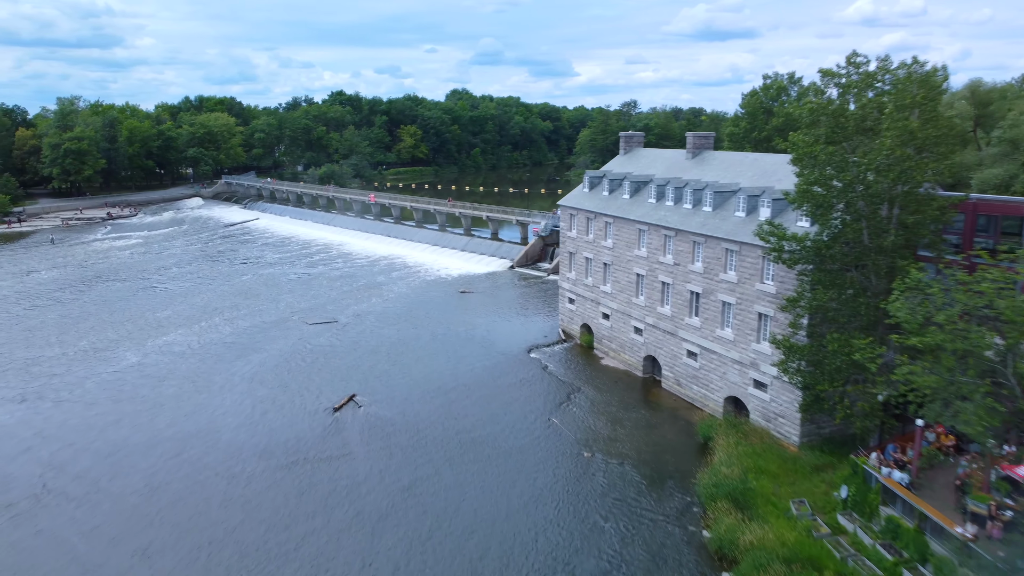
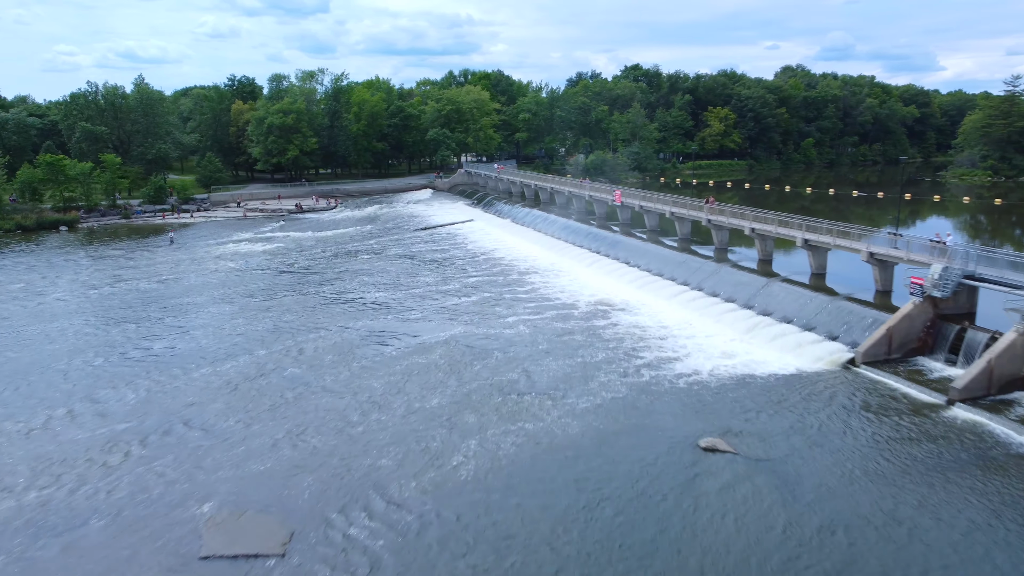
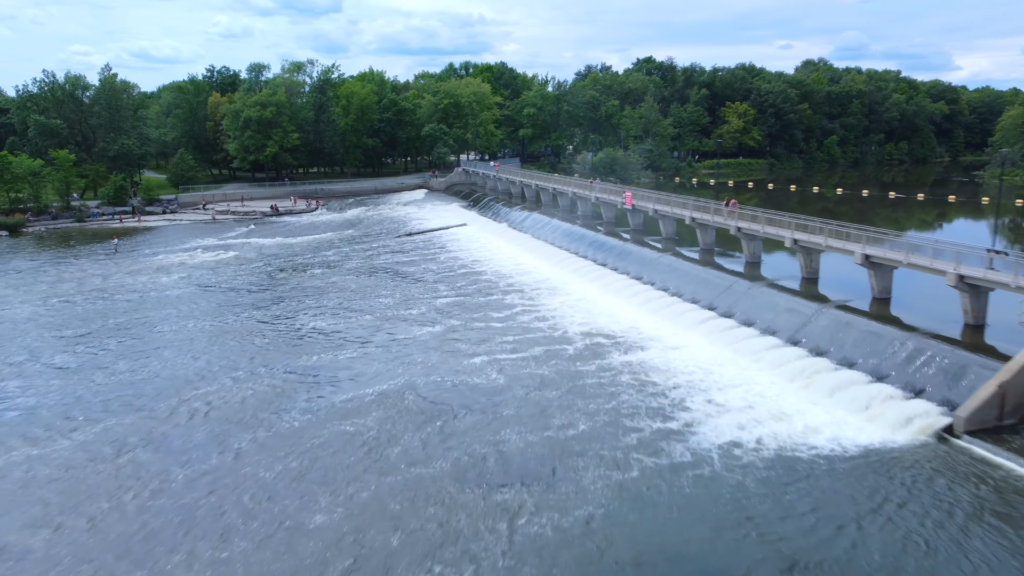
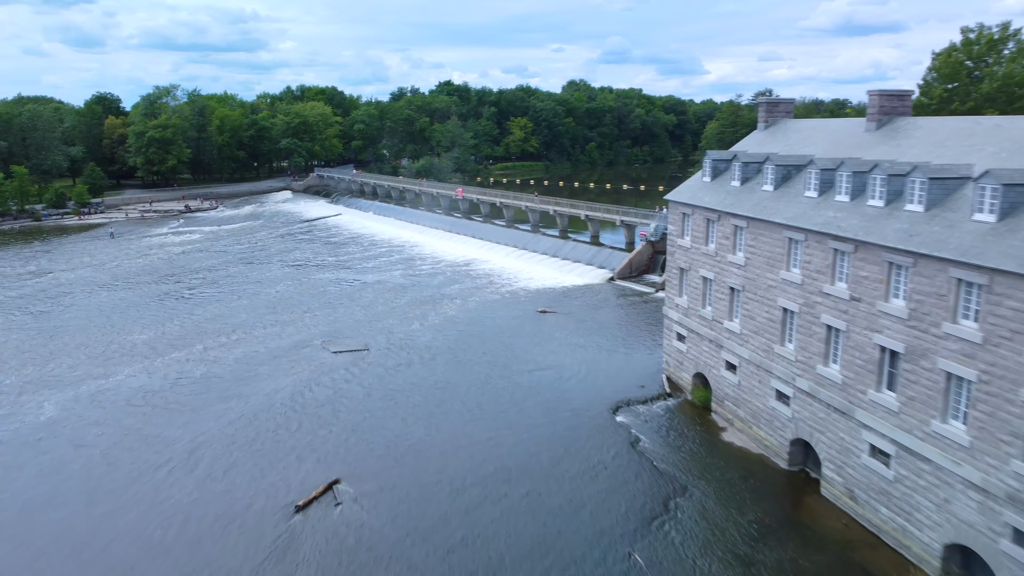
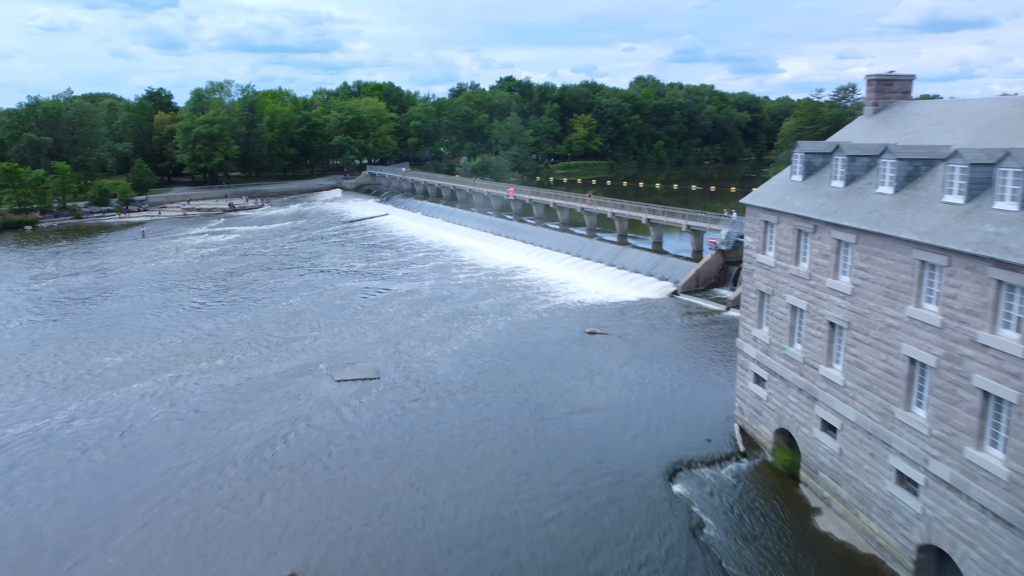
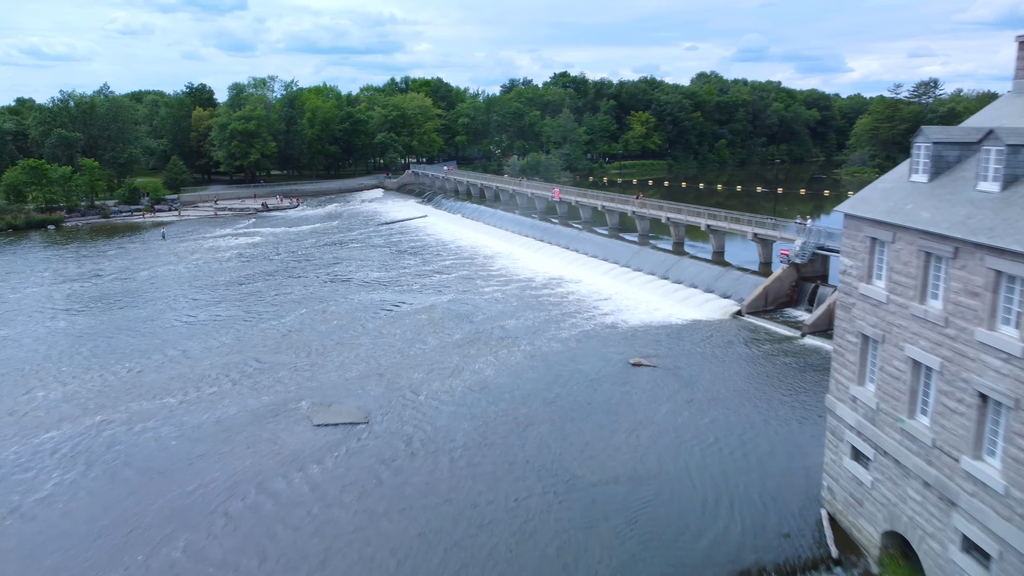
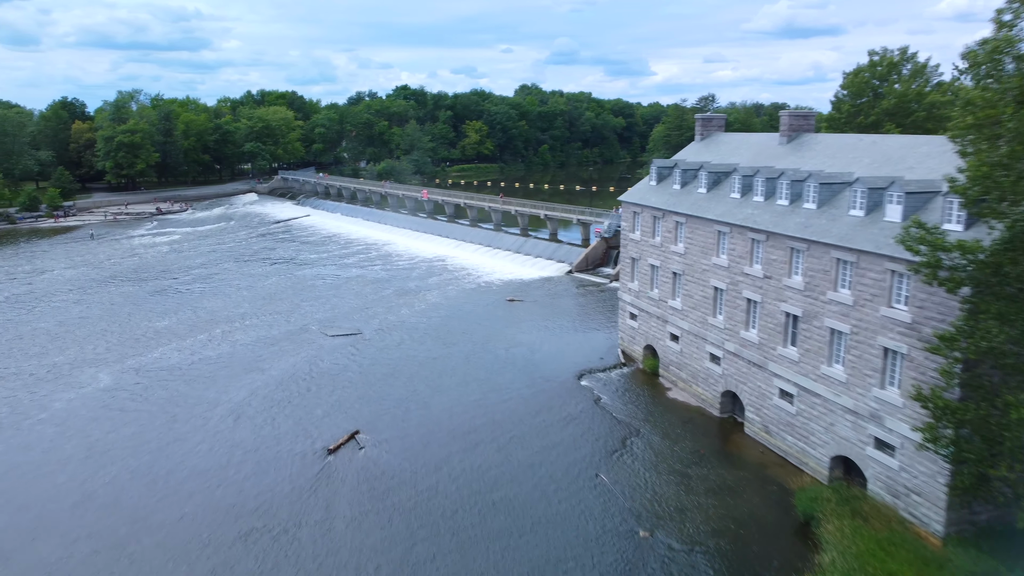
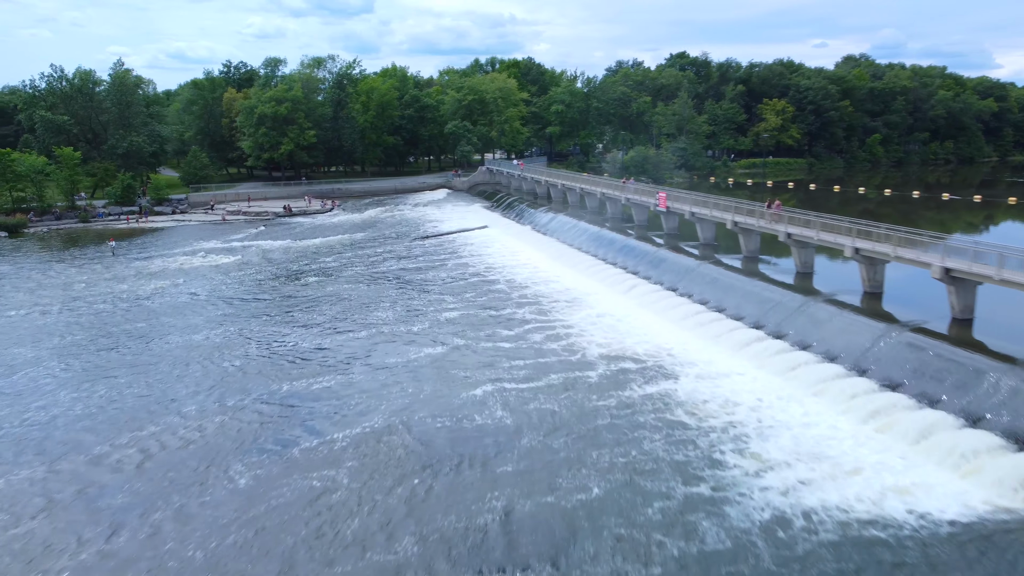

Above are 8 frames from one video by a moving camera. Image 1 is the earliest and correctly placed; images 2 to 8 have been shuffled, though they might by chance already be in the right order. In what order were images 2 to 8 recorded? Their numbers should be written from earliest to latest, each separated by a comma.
7, 4, 5, 6, 2, 3, 8
